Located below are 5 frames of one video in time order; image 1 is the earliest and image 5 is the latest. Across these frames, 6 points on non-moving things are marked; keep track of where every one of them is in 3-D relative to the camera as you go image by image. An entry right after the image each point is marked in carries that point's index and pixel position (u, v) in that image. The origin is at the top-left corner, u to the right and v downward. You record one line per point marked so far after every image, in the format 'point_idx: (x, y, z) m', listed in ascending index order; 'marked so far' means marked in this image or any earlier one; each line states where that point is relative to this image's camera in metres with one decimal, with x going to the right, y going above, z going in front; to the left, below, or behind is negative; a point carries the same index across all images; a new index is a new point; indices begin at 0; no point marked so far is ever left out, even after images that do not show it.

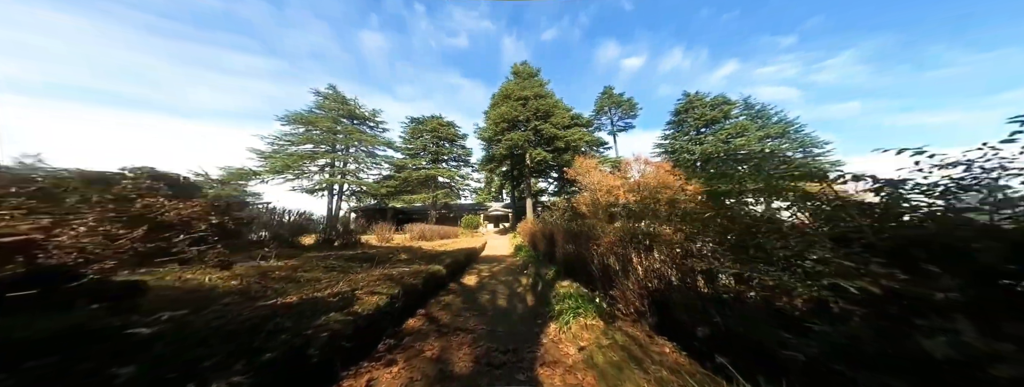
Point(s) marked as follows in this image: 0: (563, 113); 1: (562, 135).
0: (+3.9, +6.5, +19.6) m
1: (+3.8, +4.6, +19.0) m
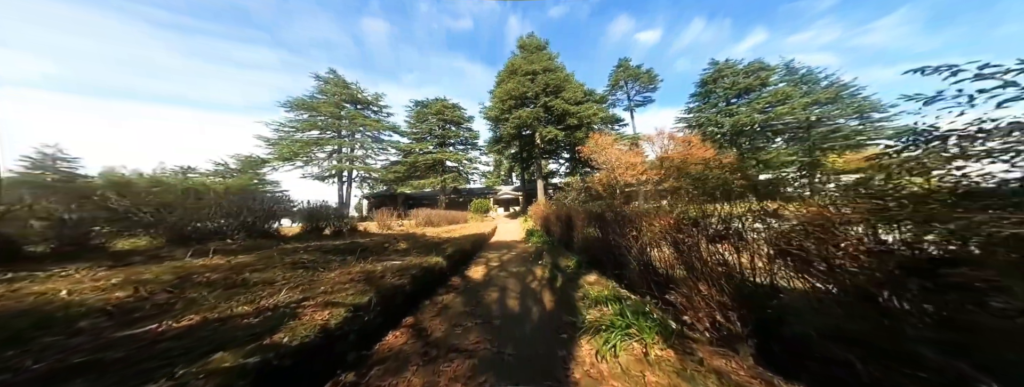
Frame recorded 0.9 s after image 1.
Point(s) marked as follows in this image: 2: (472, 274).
0: (+4.5, +7.9, +18.2) m
1: (+4.5, +6.0, +17.6) m
2: (-0.8, -1.7, +5.2) m
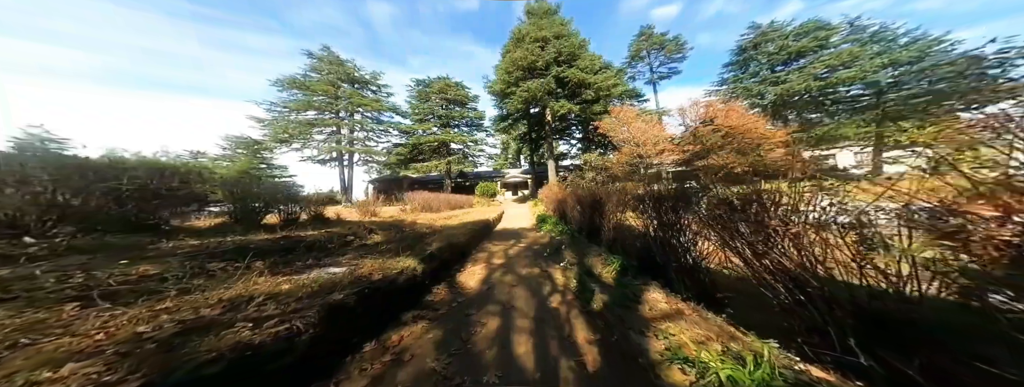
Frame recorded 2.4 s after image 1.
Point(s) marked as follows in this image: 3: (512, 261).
0: (+5.0, +9.0, +16.0) m
1: (+5.0, +7.1, +15.6) m
2: (-0.7, -1.3, +3.8) m
3: (0.0, -1.4, +5.0) m
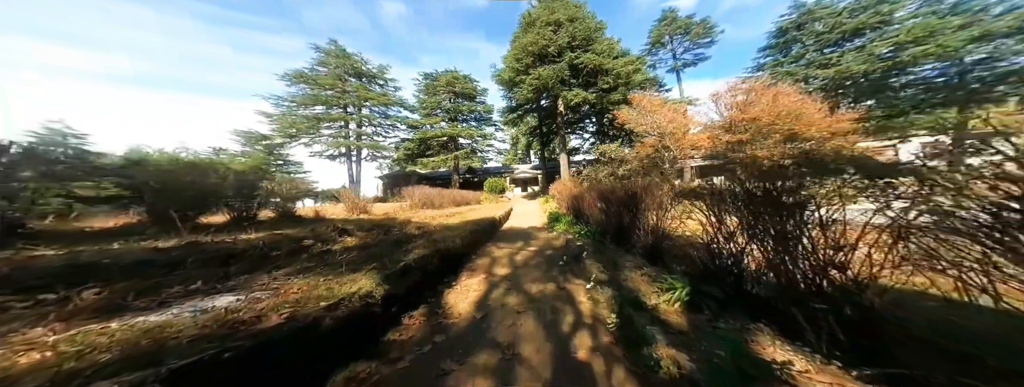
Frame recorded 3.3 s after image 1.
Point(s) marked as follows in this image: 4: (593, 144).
0: (+5.7, +9.2, +14.7) m
1: (+5.6, +7.3, +14.4) m
2: (-0.6, -1.2, +2.8) m
3: (+0.1, -1.2, +4.0) m
4: (+6.4, +3.9, +19.7) m
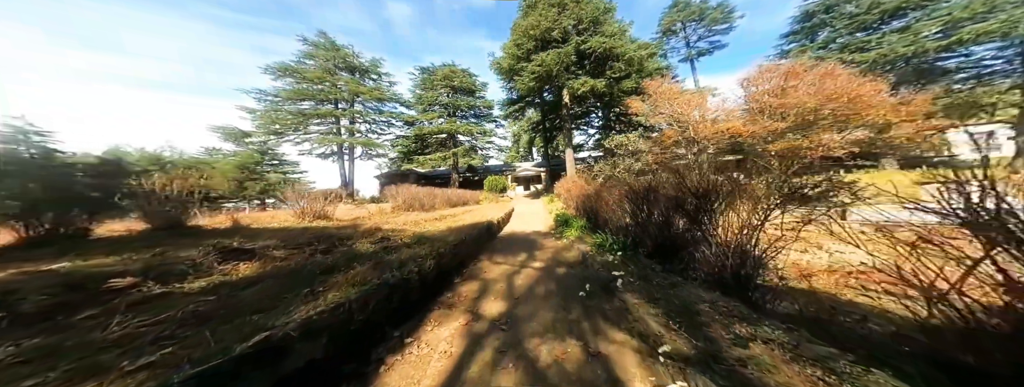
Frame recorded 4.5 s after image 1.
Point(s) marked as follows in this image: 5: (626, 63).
0: (+5.7, +9.3, +13.4) m
1: (+5.6, +7.3, +13.0) m
2: (-0.7, -1.1, +1.5) m
3: (+0.1, -1.2, +2.7) m
4: (+6.5, +4.0, +18.3) m
5: (+6.1, +6.9, +13.1) m
